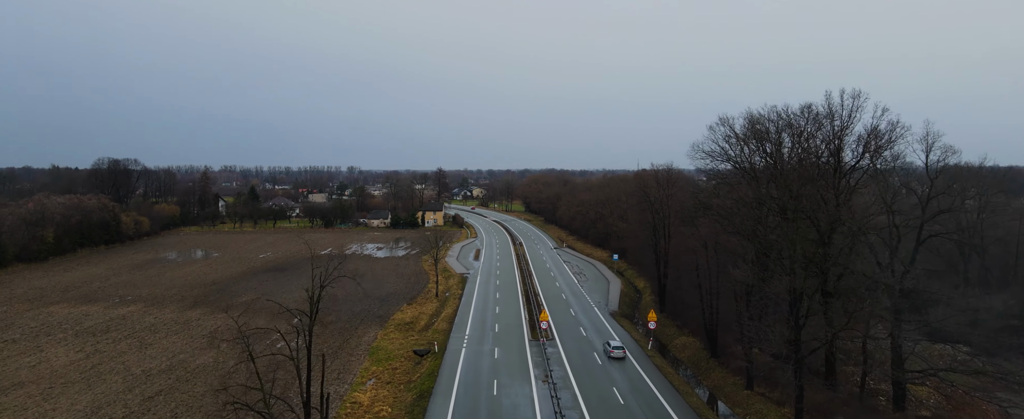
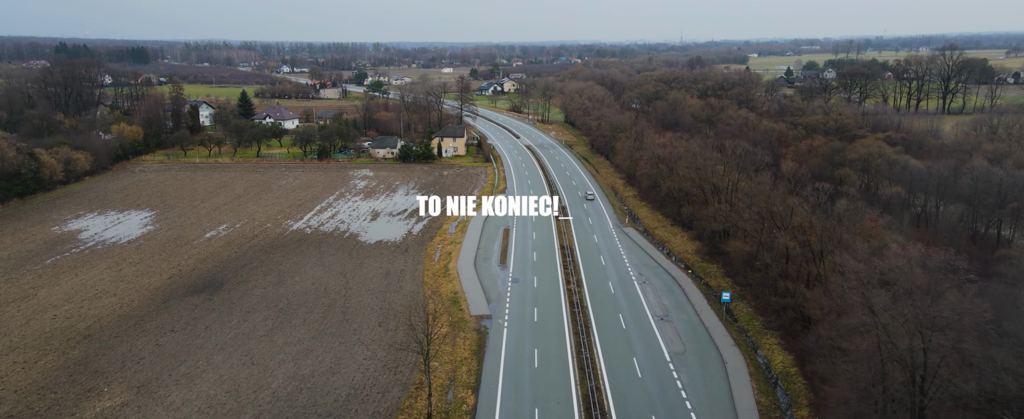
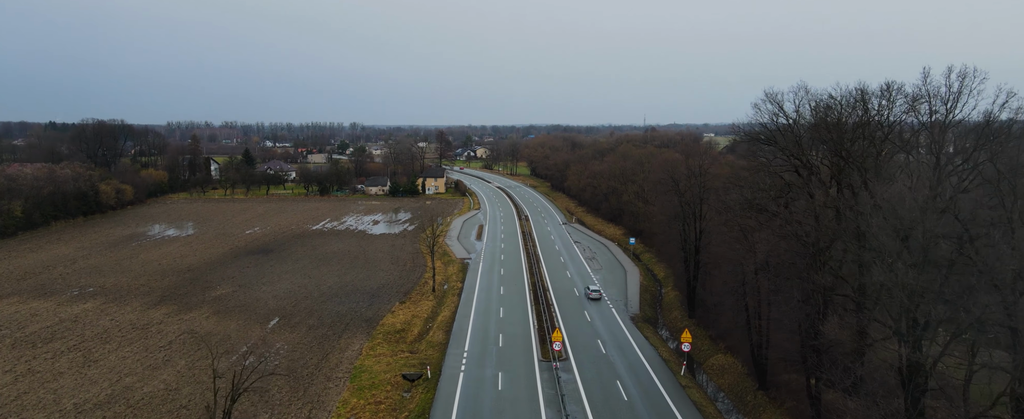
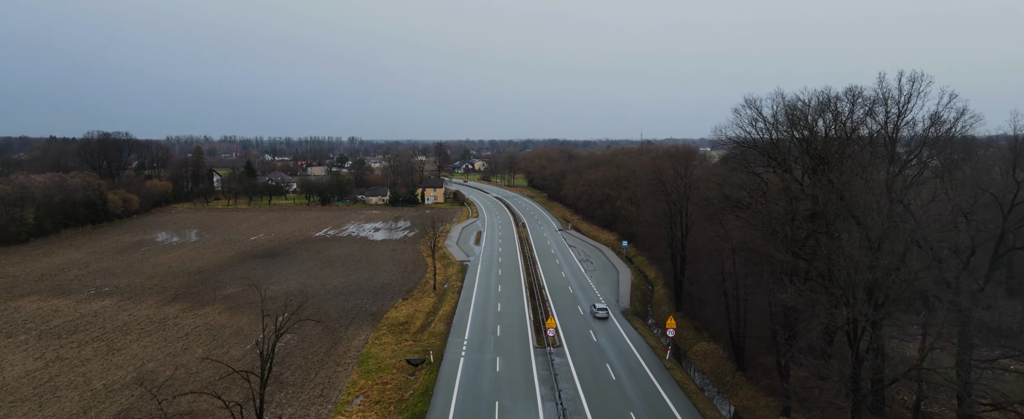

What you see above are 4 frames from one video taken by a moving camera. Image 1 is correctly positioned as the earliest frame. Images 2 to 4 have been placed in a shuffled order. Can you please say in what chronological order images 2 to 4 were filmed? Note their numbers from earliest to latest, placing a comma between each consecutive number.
4, 3, 2
